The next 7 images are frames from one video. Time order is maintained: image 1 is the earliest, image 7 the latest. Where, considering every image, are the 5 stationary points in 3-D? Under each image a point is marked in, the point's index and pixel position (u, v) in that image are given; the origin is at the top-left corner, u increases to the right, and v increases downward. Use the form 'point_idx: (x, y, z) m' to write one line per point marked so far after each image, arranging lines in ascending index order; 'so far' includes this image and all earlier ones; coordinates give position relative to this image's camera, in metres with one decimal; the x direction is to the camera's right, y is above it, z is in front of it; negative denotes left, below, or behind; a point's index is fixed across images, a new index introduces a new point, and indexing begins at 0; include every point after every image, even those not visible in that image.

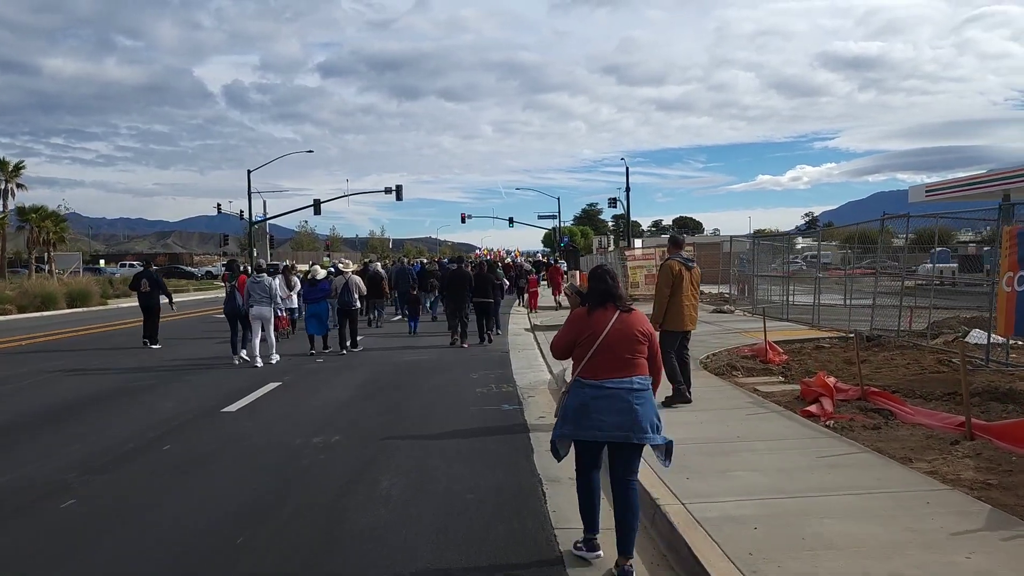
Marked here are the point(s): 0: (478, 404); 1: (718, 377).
0: (-0.4, -1.5, +10.4) m
1: (+2.6, -1.1, +10.4) m
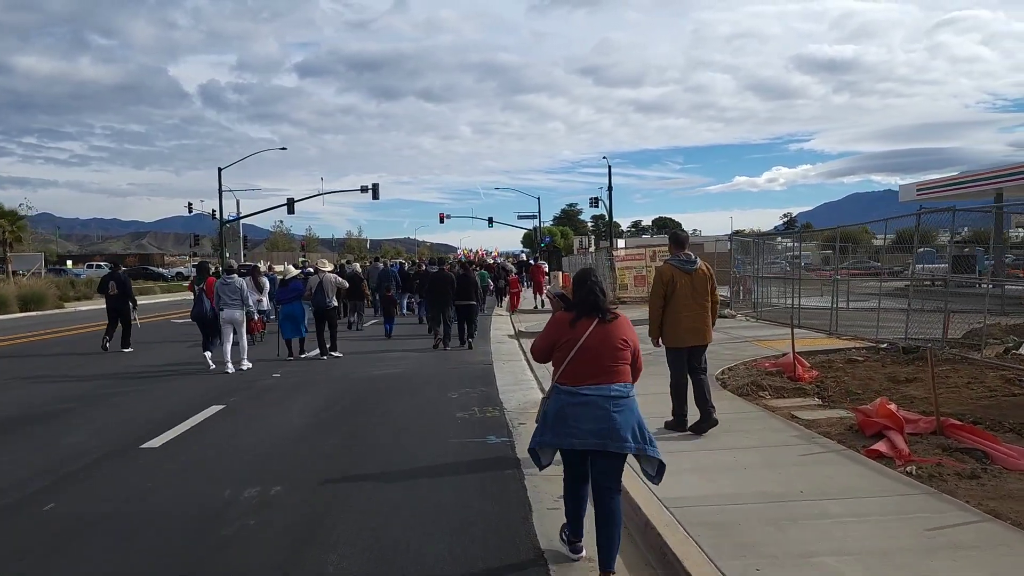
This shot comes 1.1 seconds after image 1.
0: (-0.5, -1.5, +8.7) m
1: (+2.5, -1.2, +8.8) m
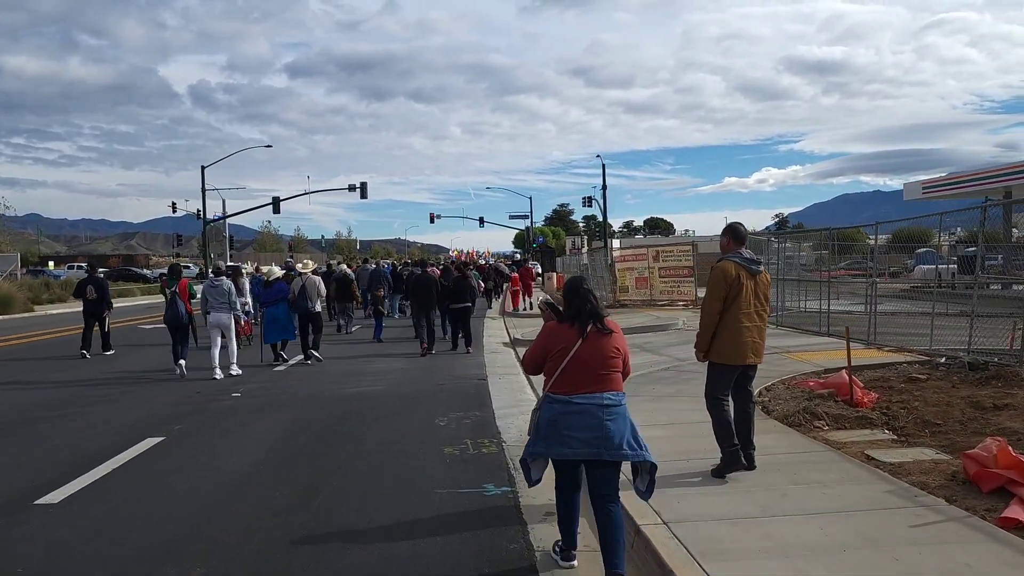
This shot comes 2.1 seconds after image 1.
0: (-0.5, -1.6, +7.0) m
1: (+2.5, -1.3, +7.1) m
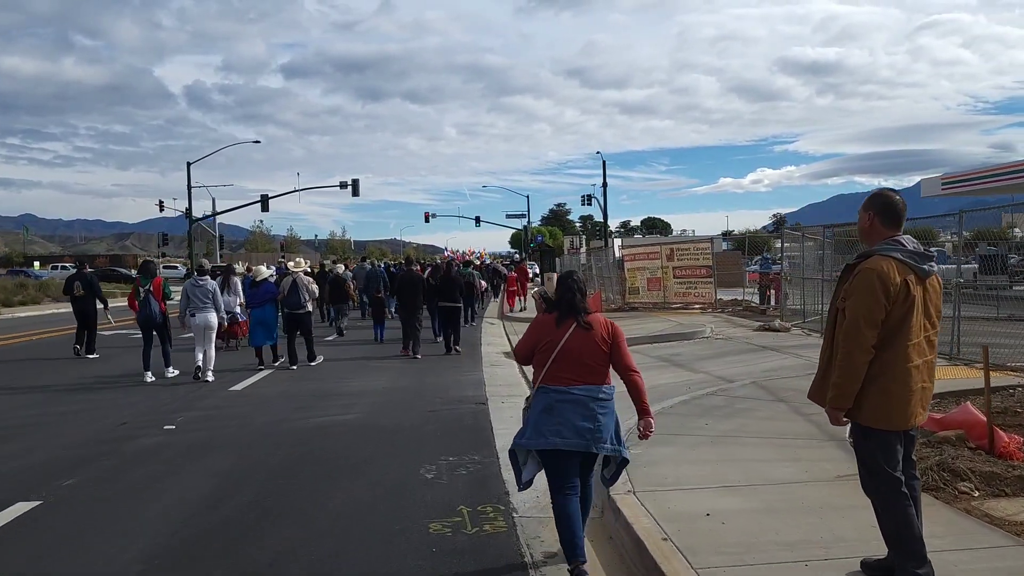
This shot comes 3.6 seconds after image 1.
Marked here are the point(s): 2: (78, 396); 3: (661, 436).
0: (-0.4, -1.6, +4.8) m
1: (+2.6, -1.3, +5.0) m
2: (-7.2, -1.8, +13.3) m
3: (+1.3, -1.3, +6.8) m
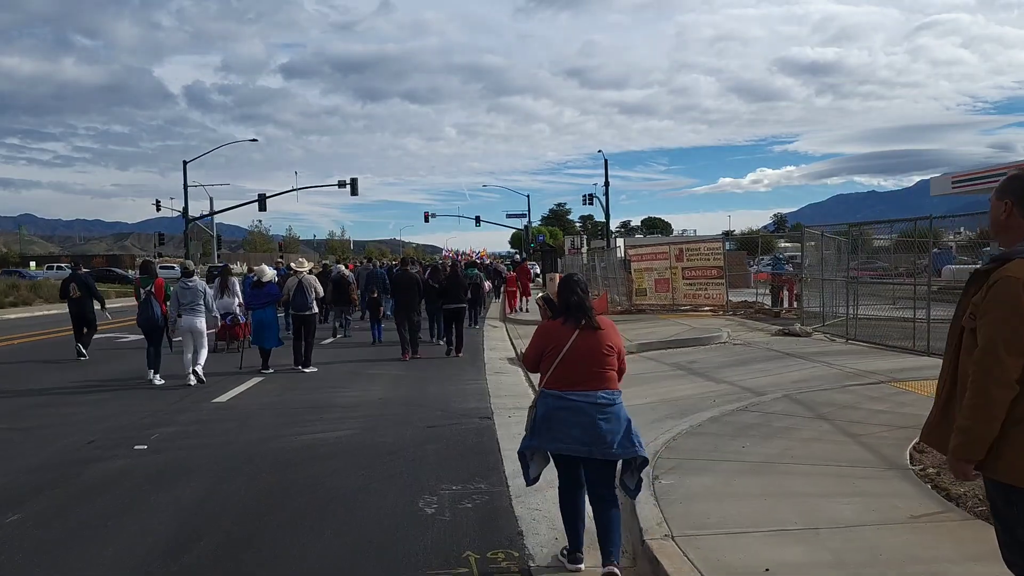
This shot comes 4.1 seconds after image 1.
0: (-0.3, -1.6, +4.0) m
1: (+2.7, -1.3, +4.1) m
2: (-7.1, -1.9, +12.5) m
3: (+1.3, -1.3, +6.0) m
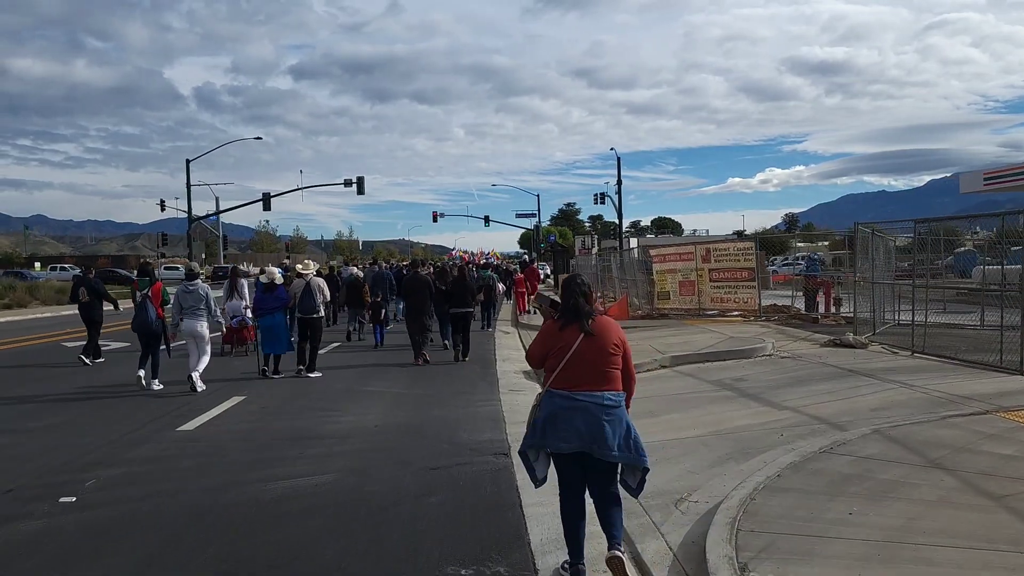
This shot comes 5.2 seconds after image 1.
0: (-0.2, -1.7, +2.4) m
1: (+2.8, -1.4, +2.5) m
2: (-6.8, -2.0, +11.0) m
3: (+1.5, -1.4, +4.4) m
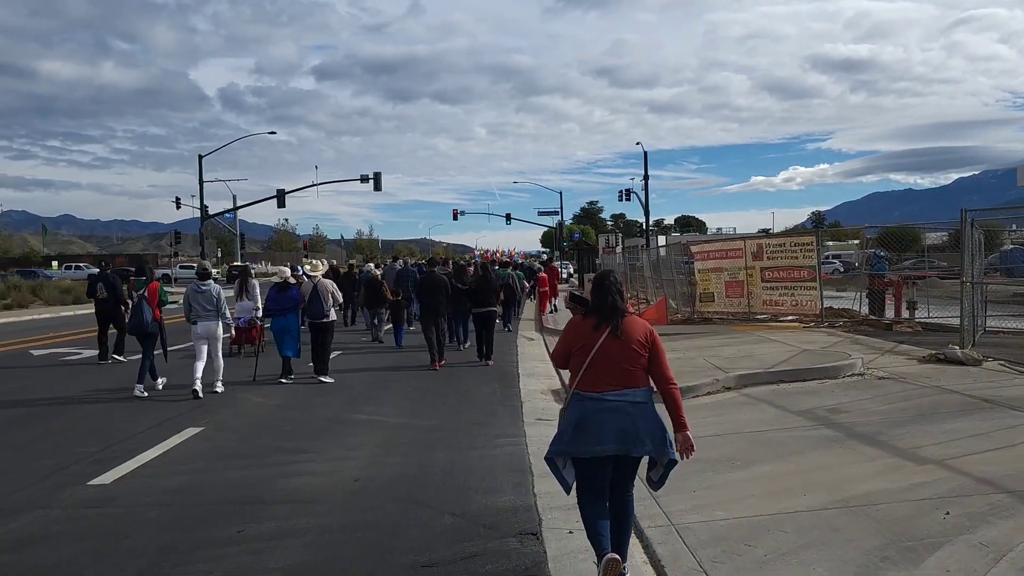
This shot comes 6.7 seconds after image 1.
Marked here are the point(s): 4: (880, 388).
0: (-0.1, -1.8, +0.2) m
1: (+2.9, -1.4, +0.2) m
2: (-6.5, -2.0, +8.9) m
3: (+1.6, -1.4, +2.1) m
4: (+3.9, -1.1, +8.7) m
